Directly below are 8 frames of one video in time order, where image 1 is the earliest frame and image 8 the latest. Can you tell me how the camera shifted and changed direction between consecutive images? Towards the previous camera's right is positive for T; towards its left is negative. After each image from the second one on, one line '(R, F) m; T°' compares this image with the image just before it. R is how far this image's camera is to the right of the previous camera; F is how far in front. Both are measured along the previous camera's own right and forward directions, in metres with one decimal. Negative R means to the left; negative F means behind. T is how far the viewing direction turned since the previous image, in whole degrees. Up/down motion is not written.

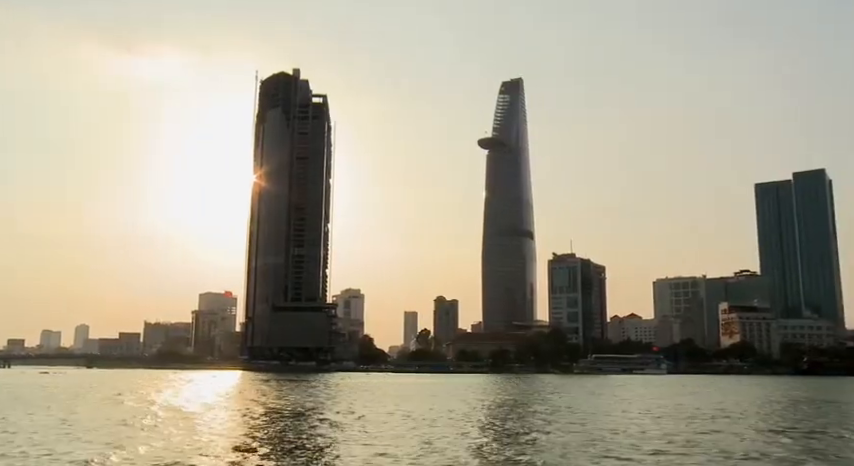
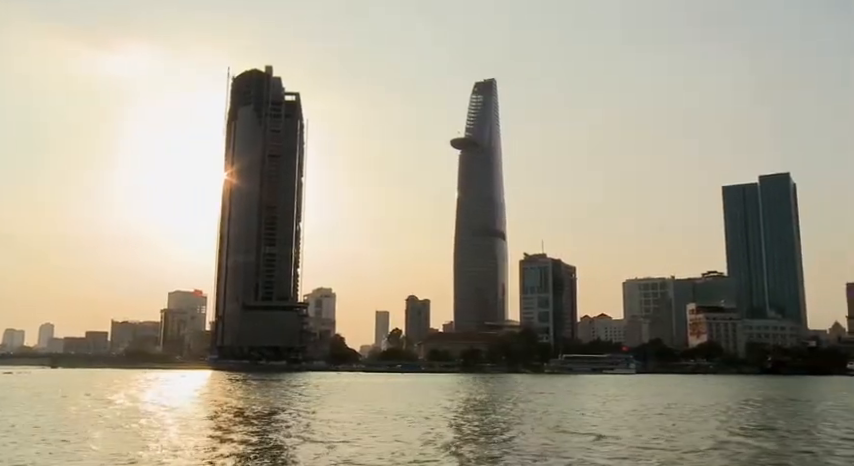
(-1.9, -1.3) m; +2°
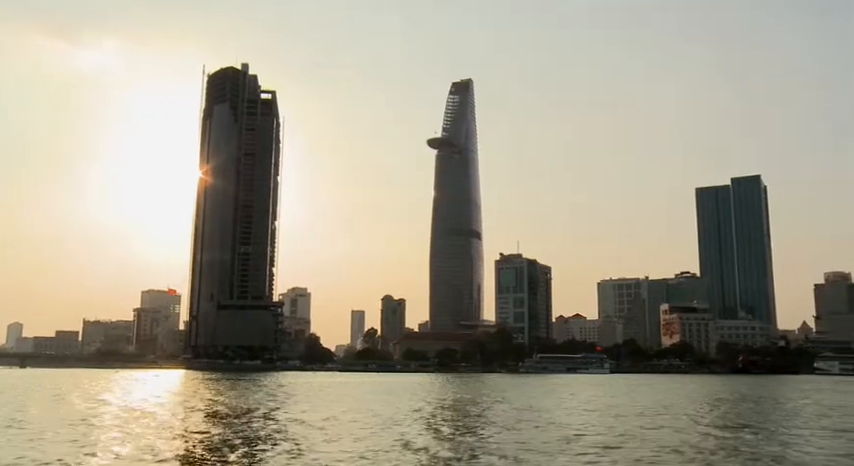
(-0.5, -1.0) m; +2°
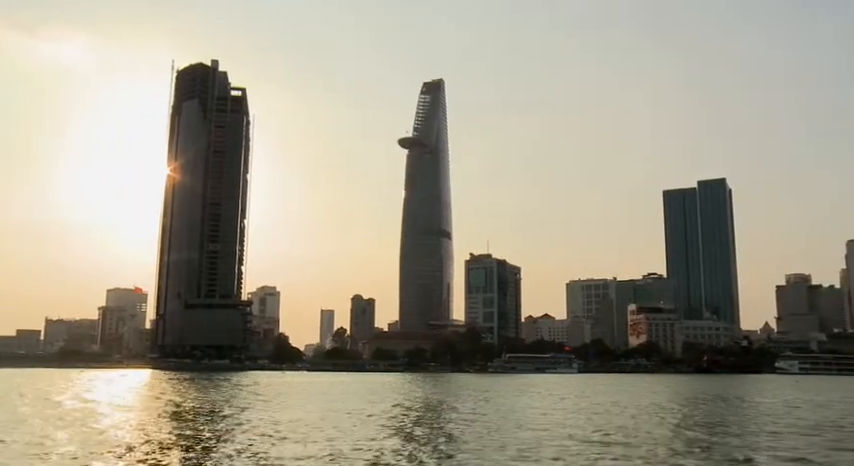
(-0.3, -1.5) m; +2°
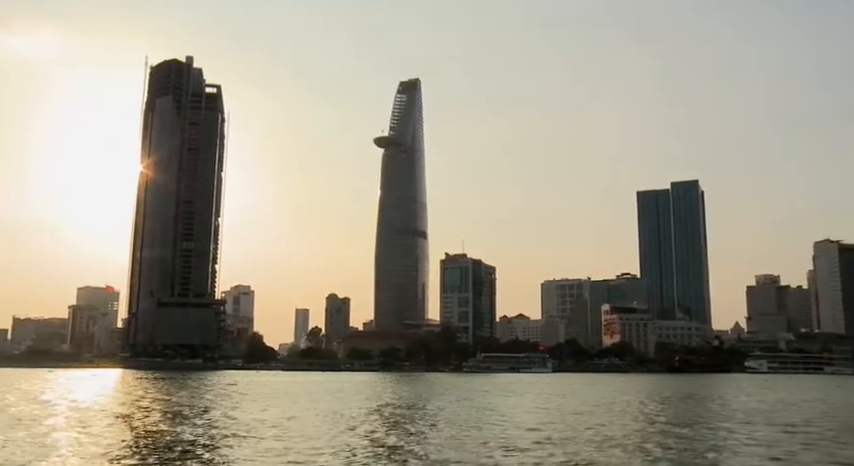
(+0.2, -0.3) m; +2°
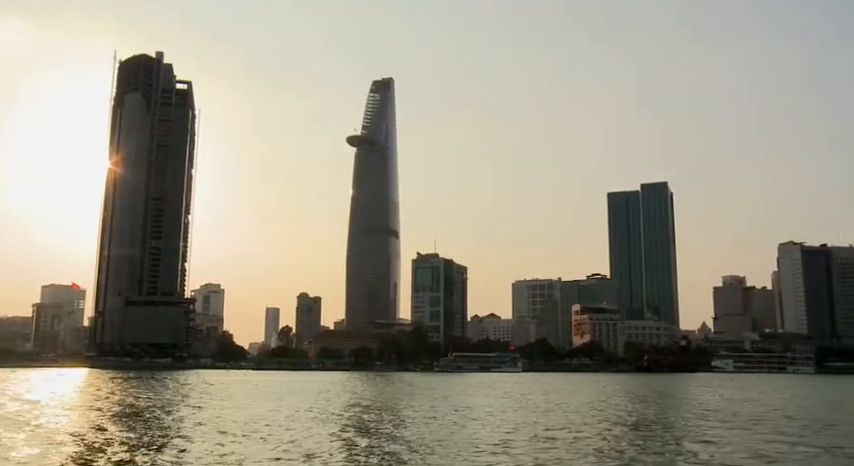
(-0.9, -1.7) m; +2°
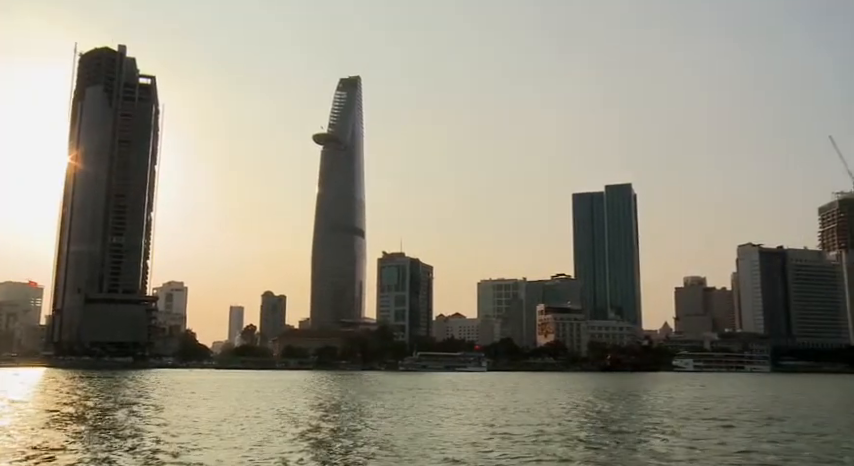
(-9.9, +0.4) m; +3°
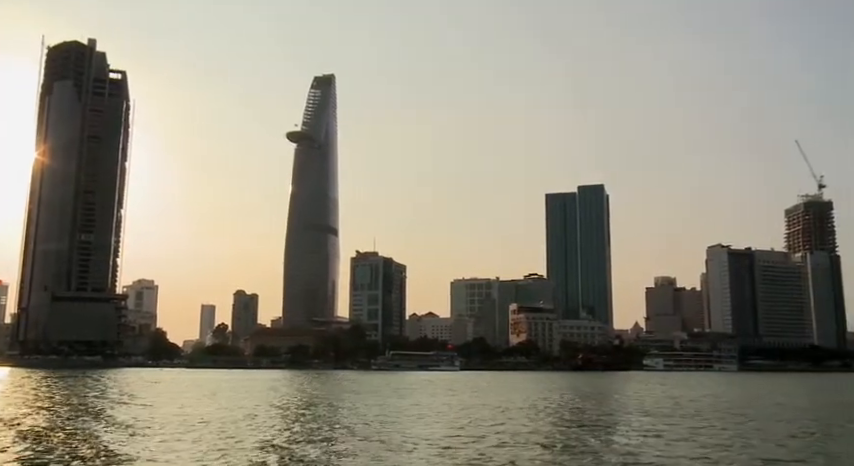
(-0.2, -0.1) m; +2°
